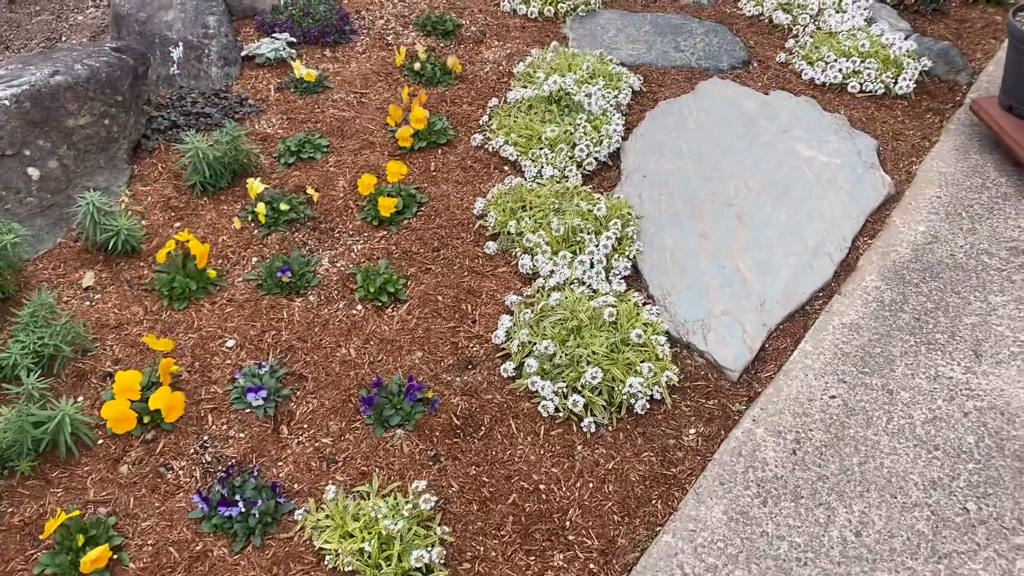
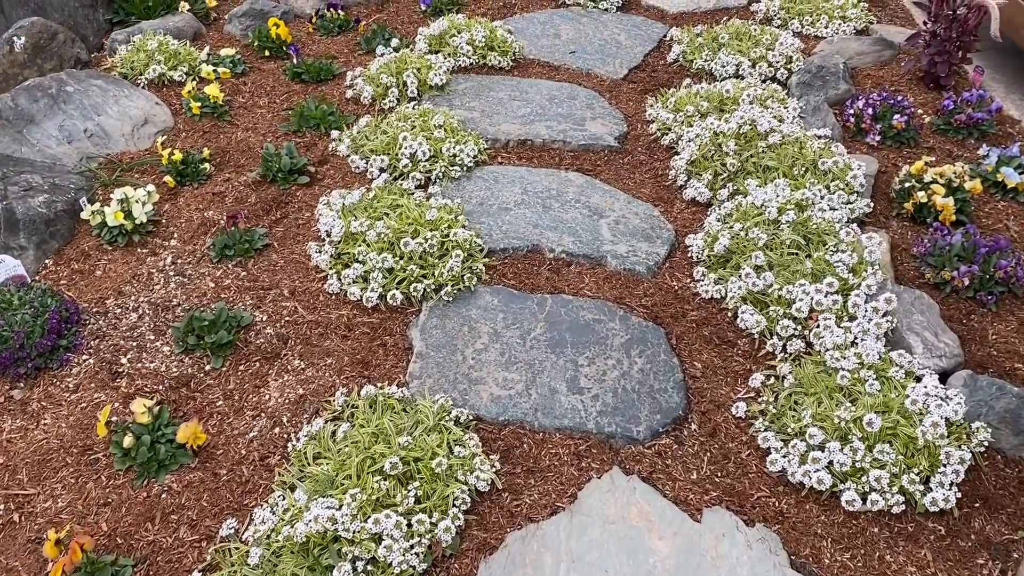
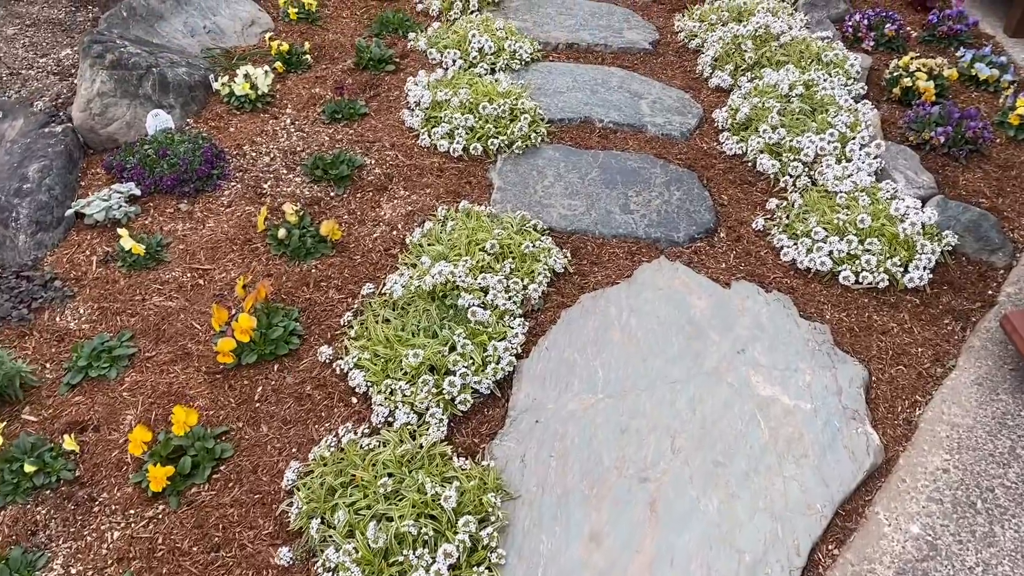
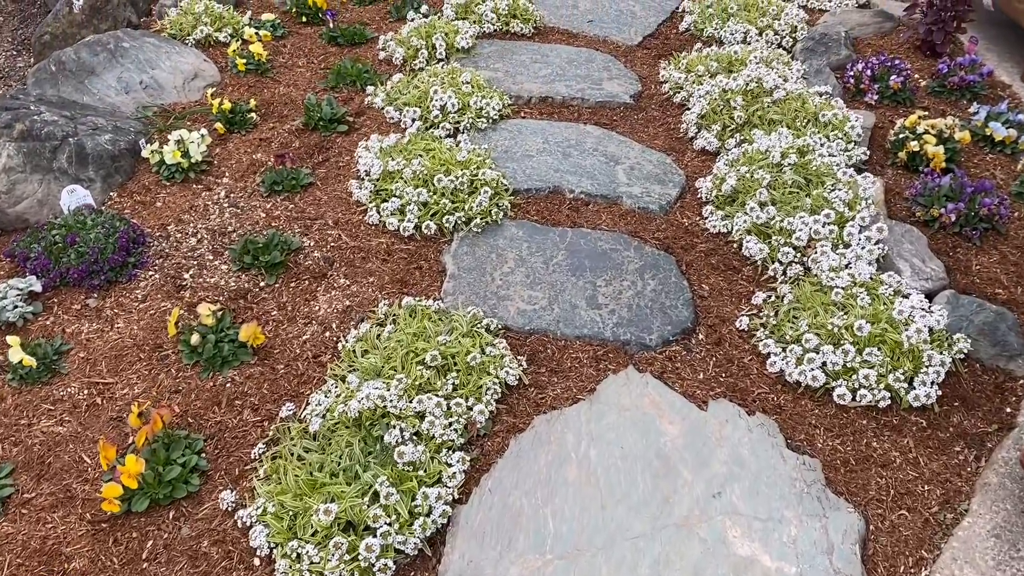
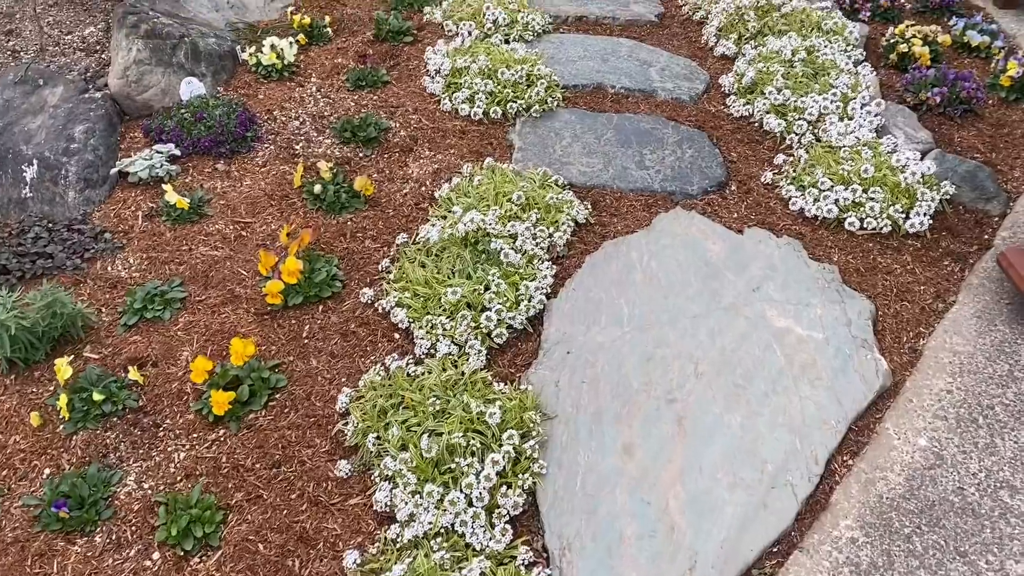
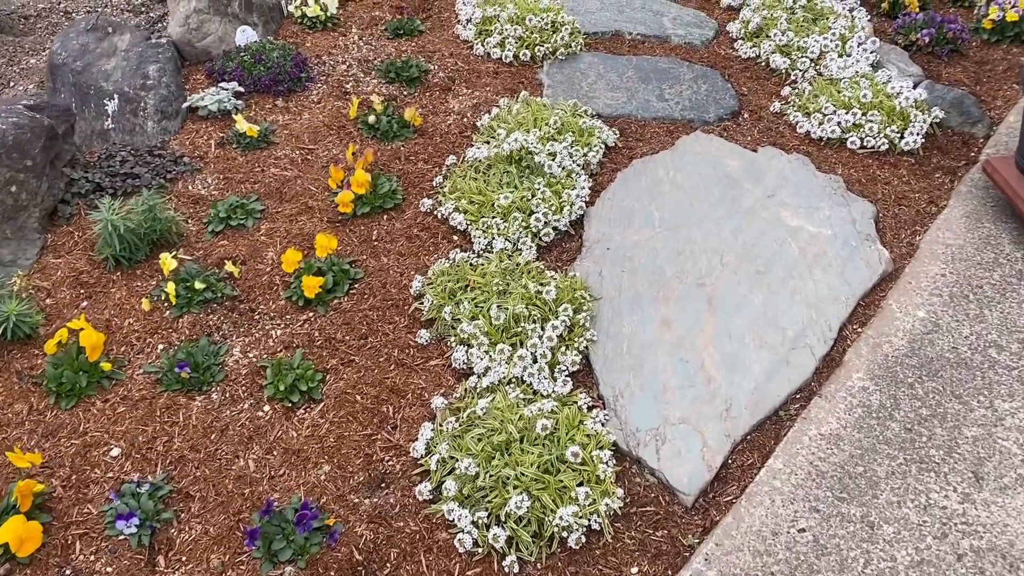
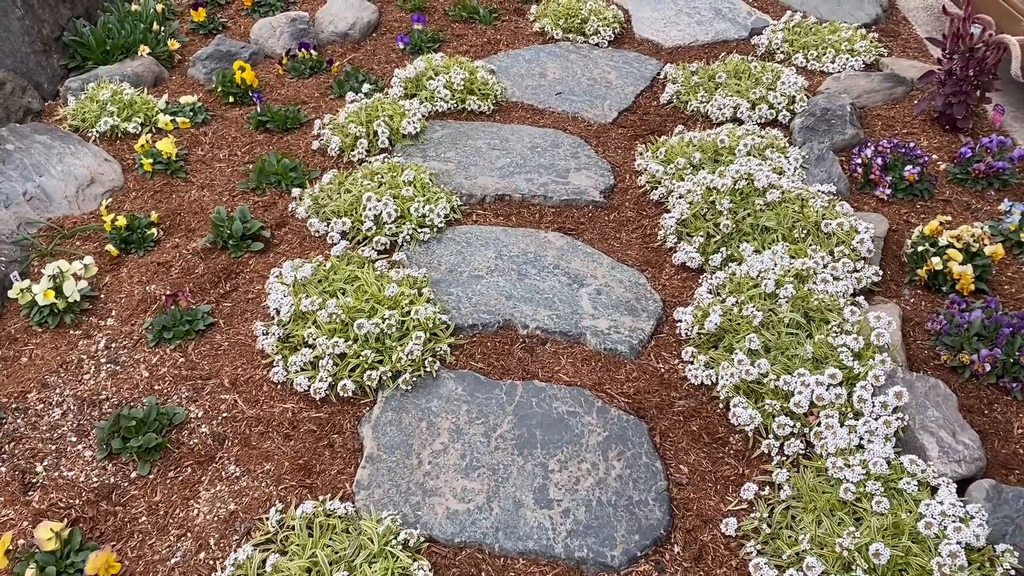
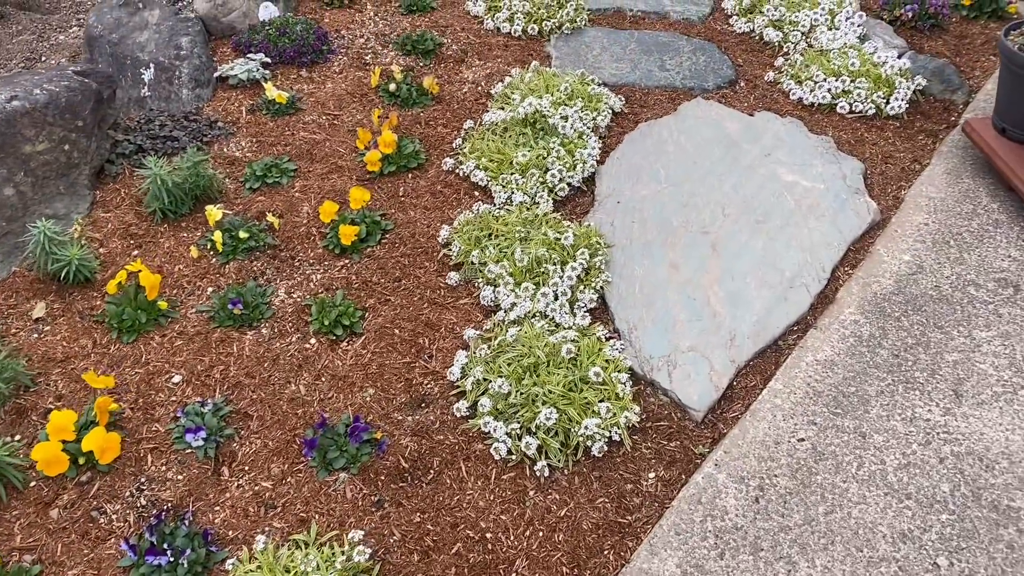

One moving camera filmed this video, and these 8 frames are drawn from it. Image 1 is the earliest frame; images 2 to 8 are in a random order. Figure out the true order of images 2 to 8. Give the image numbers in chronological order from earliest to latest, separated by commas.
8, 6, 5, 3, 4, 2, 7
